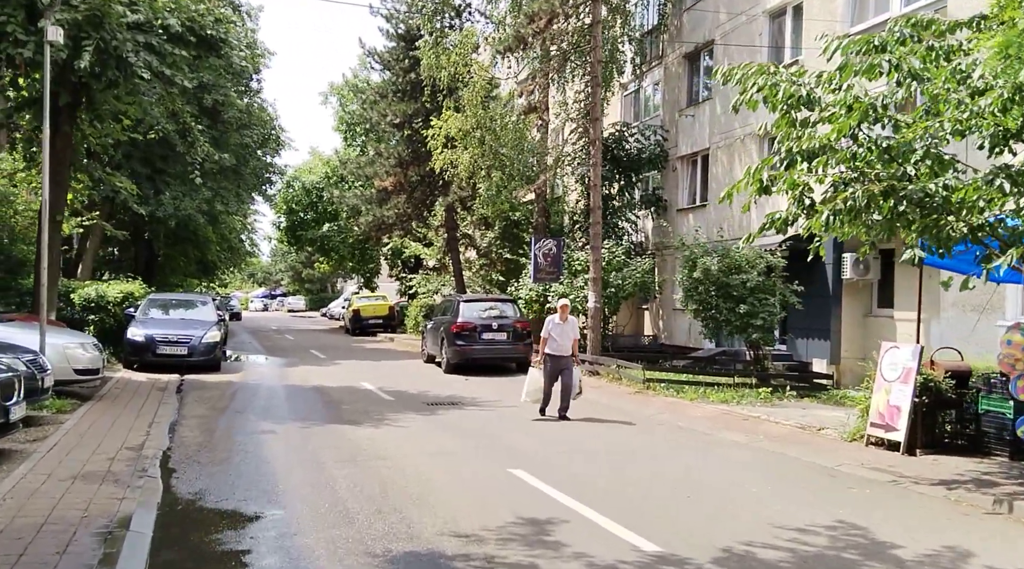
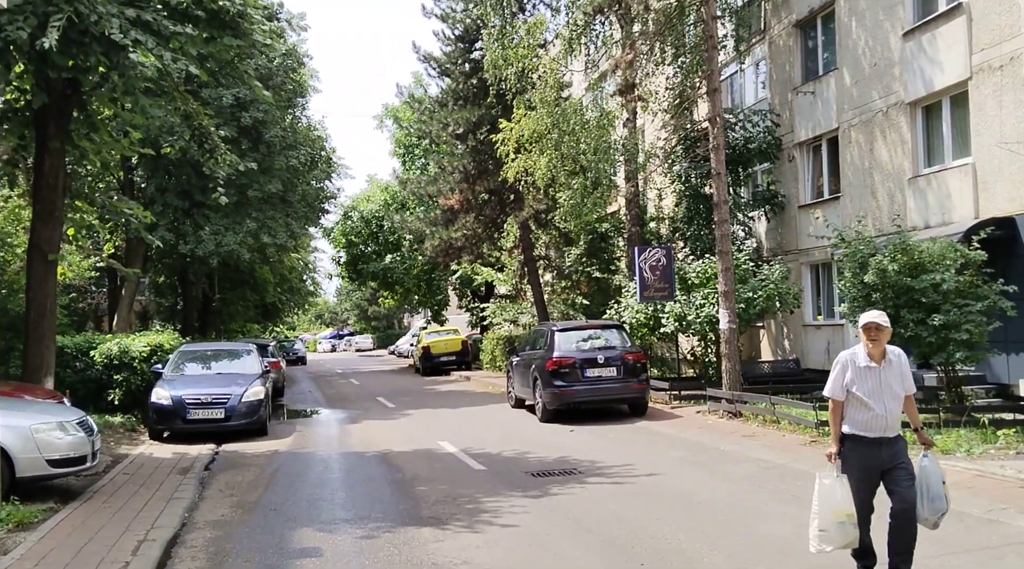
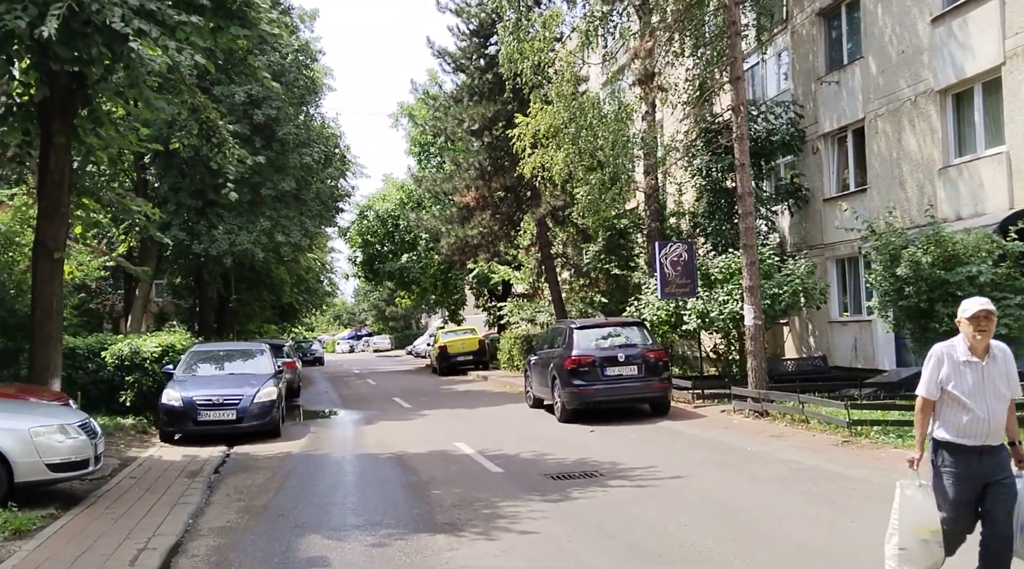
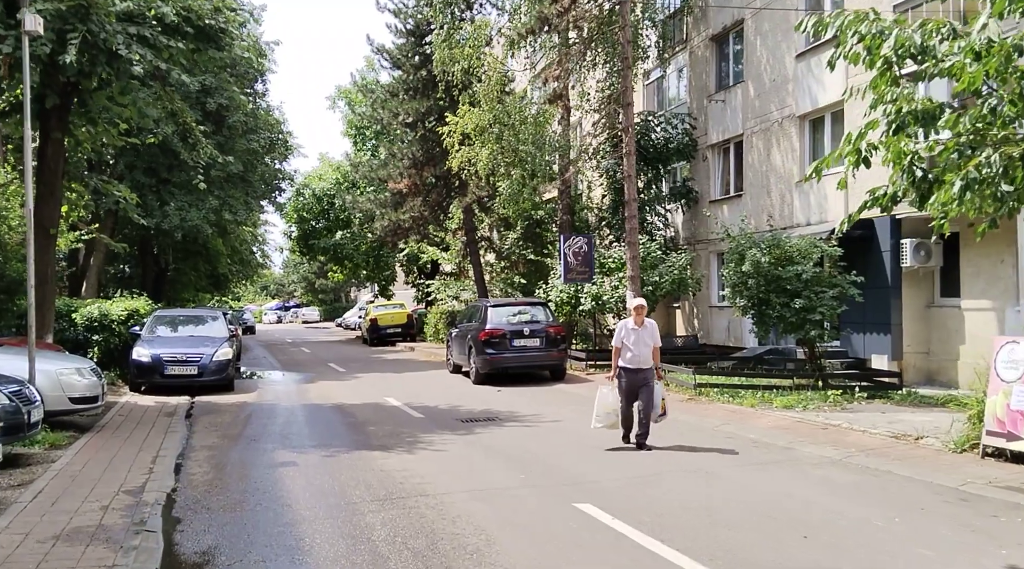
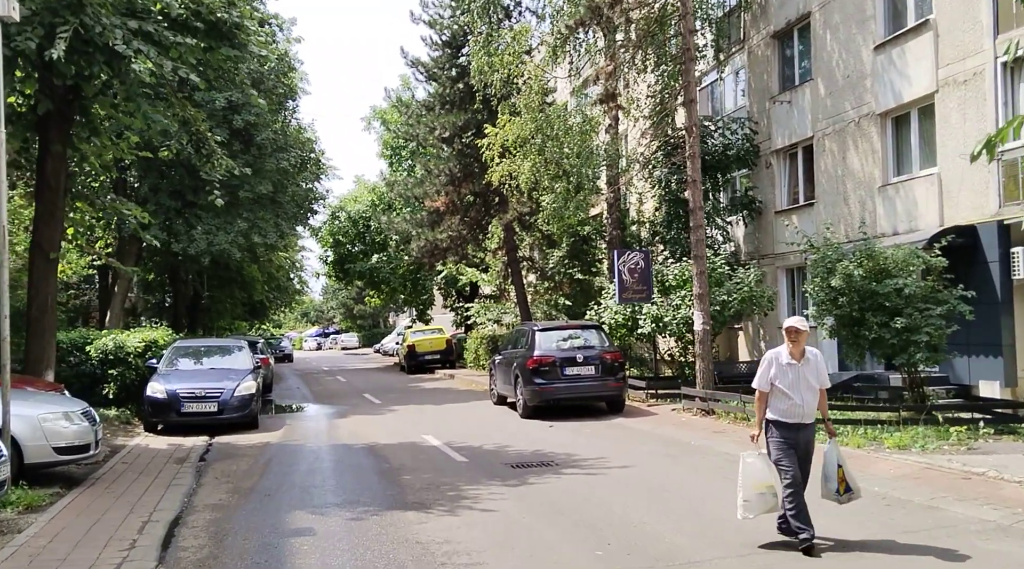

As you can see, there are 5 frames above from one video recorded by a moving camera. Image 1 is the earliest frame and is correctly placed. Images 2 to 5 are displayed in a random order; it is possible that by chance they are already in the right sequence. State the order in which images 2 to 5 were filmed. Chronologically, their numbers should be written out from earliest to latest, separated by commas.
4, 5, 2, 3
